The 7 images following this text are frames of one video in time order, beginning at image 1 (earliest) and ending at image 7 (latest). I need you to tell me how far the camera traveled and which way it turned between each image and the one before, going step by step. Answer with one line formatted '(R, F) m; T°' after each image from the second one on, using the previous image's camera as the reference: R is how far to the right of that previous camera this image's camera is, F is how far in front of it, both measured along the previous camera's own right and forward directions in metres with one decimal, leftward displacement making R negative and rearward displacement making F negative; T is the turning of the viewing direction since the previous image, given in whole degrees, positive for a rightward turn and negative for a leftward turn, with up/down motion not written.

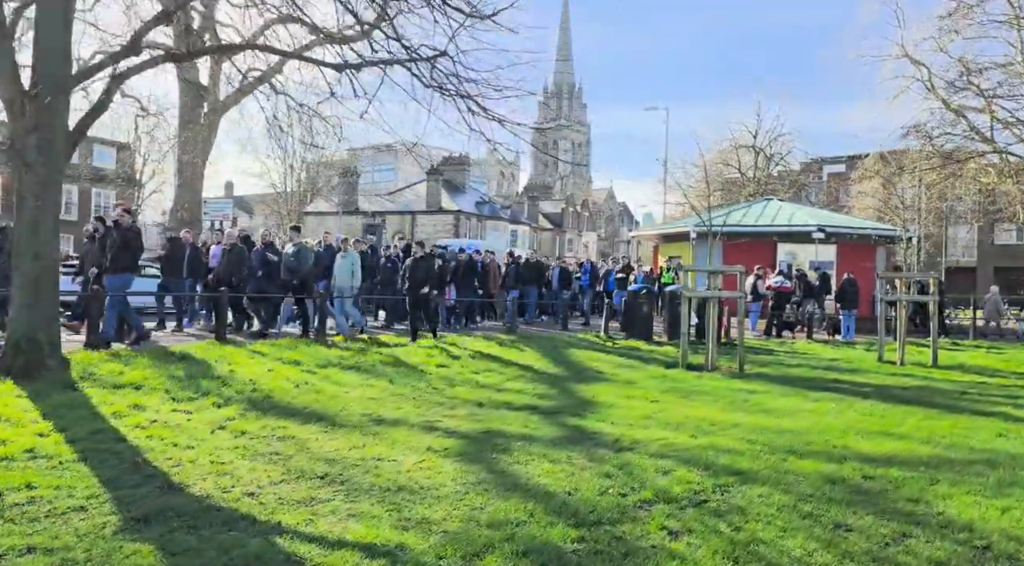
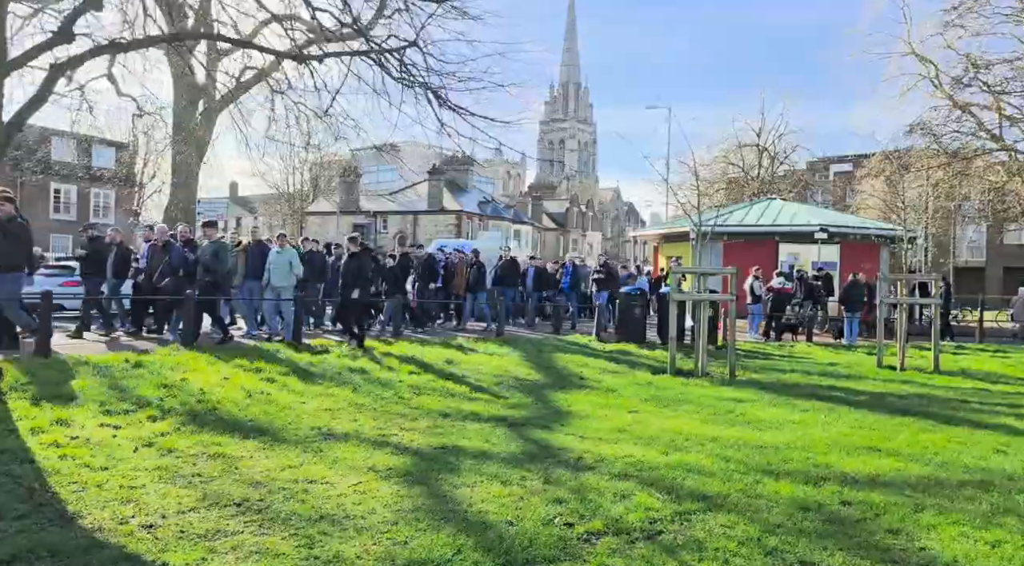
(+0.4, +0.5) m; -1°
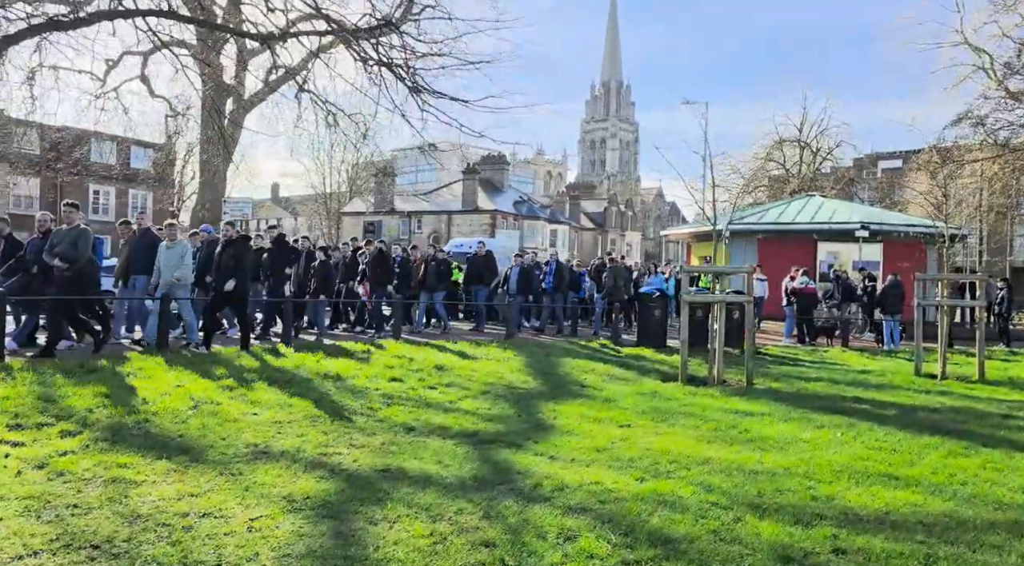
(+0.7, +0.9) m; -3°
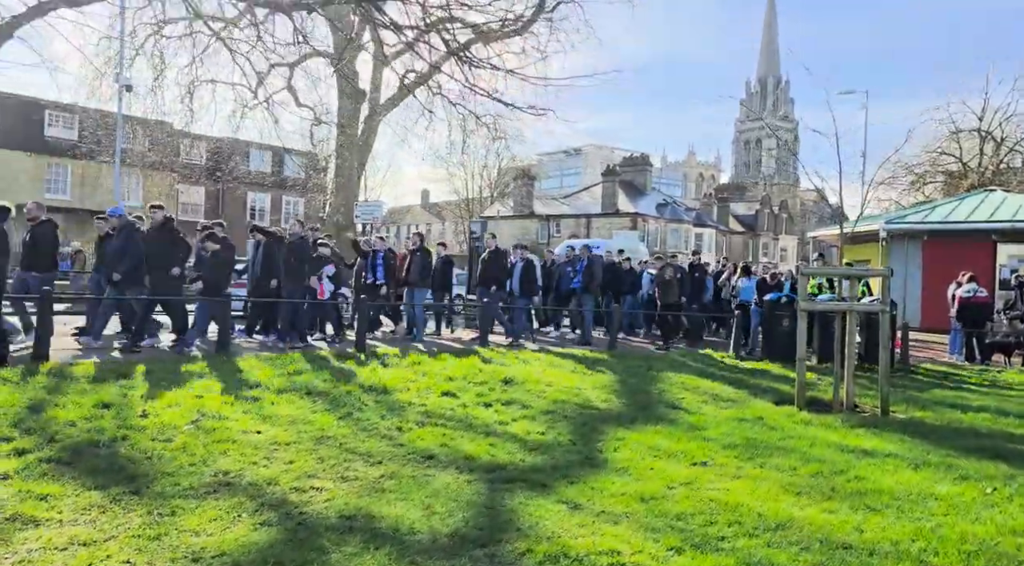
(+0.9, +1.4) m; -11°
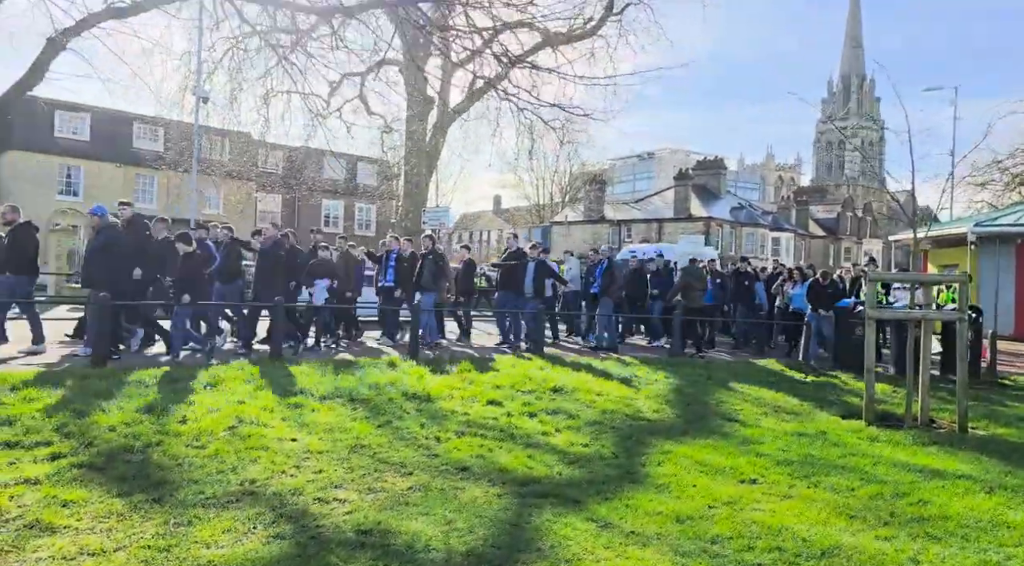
(+0.3, +0.2) m; -5°
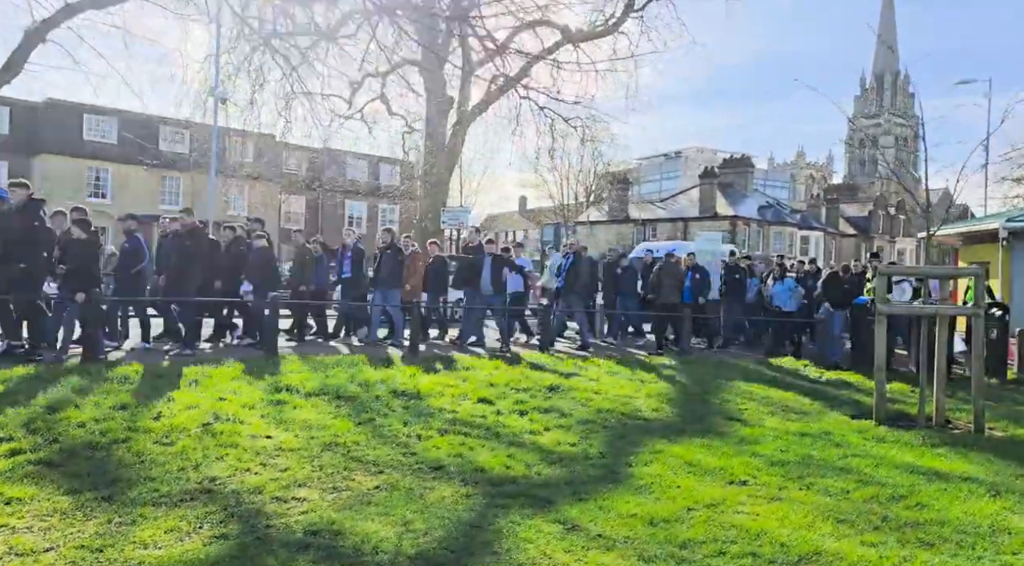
(+0.4, +0.3) m; -2°
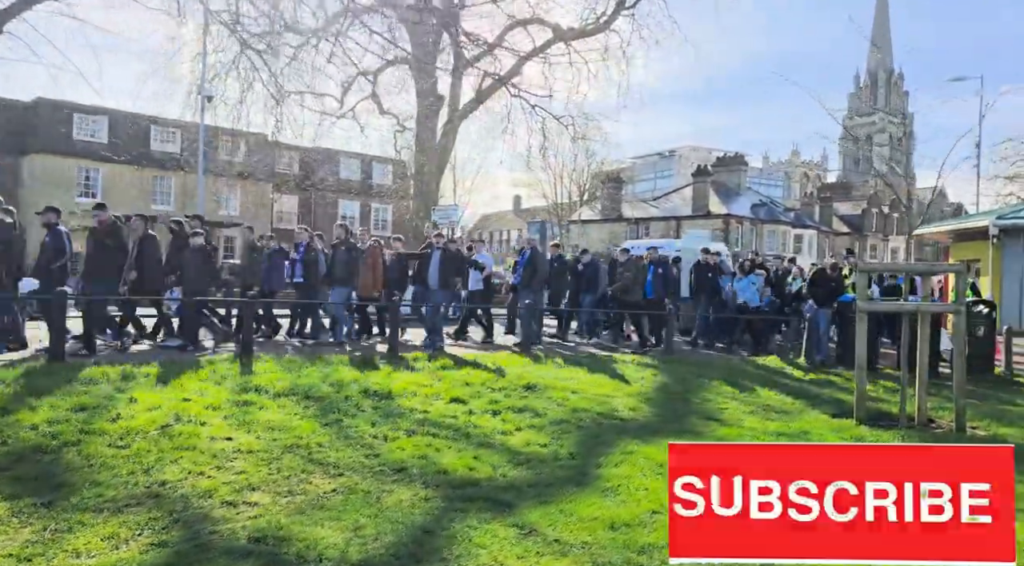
(+0.2, +0.2) m; 0°
